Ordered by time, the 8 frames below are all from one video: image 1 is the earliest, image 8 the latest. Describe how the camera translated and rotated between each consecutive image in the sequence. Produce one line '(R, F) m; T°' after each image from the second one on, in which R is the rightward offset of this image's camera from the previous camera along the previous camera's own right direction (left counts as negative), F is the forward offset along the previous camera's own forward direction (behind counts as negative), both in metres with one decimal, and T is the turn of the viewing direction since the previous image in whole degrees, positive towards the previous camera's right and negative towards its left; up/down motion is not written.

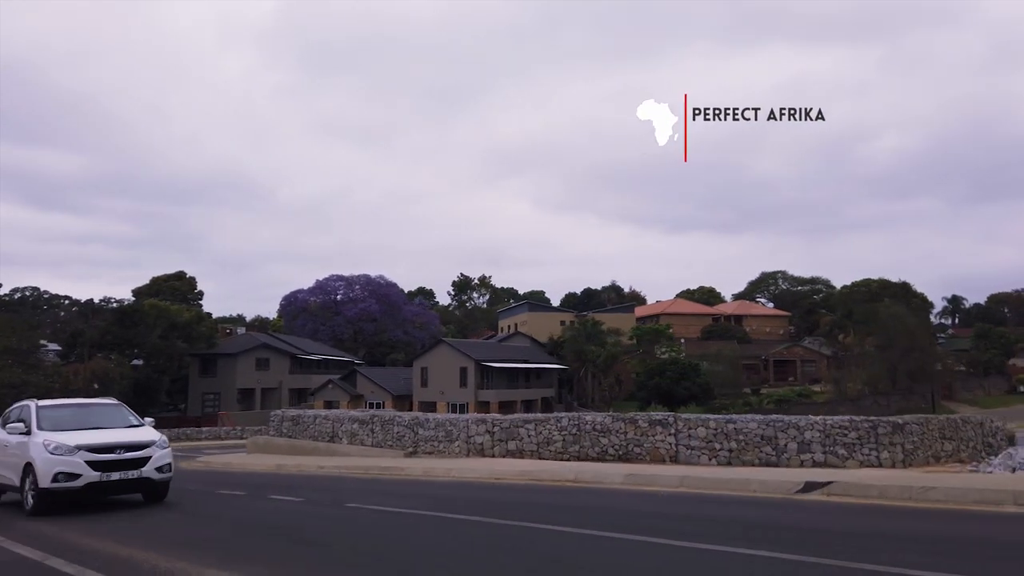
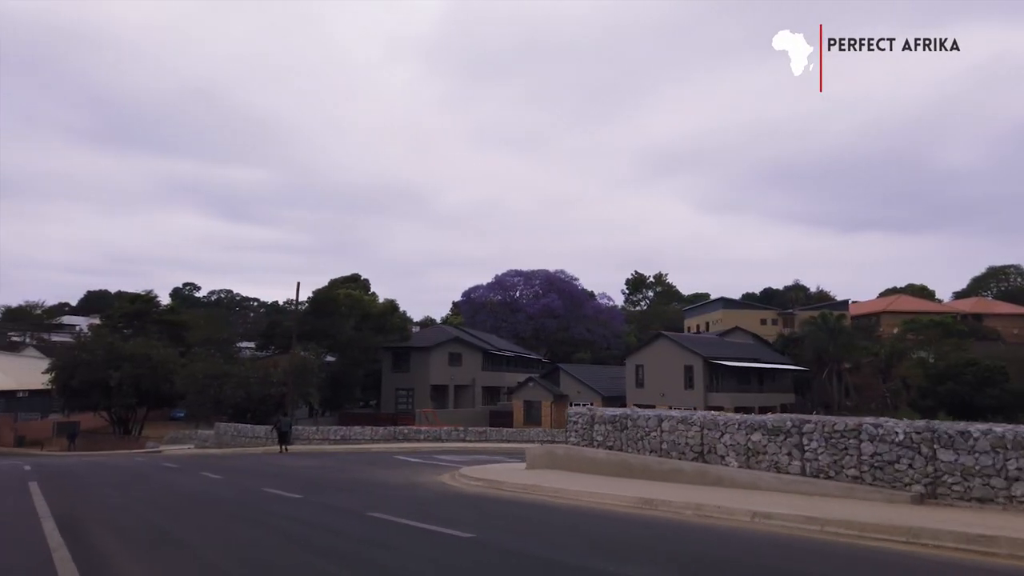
(-5.6, +7.7) m; -12°
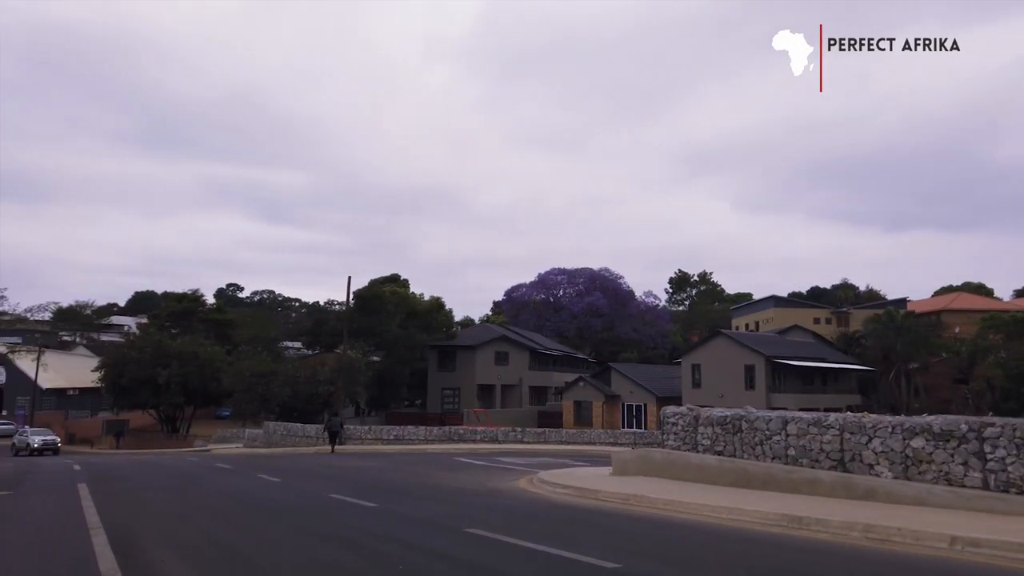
(-1.0, +1.6) m; -3°
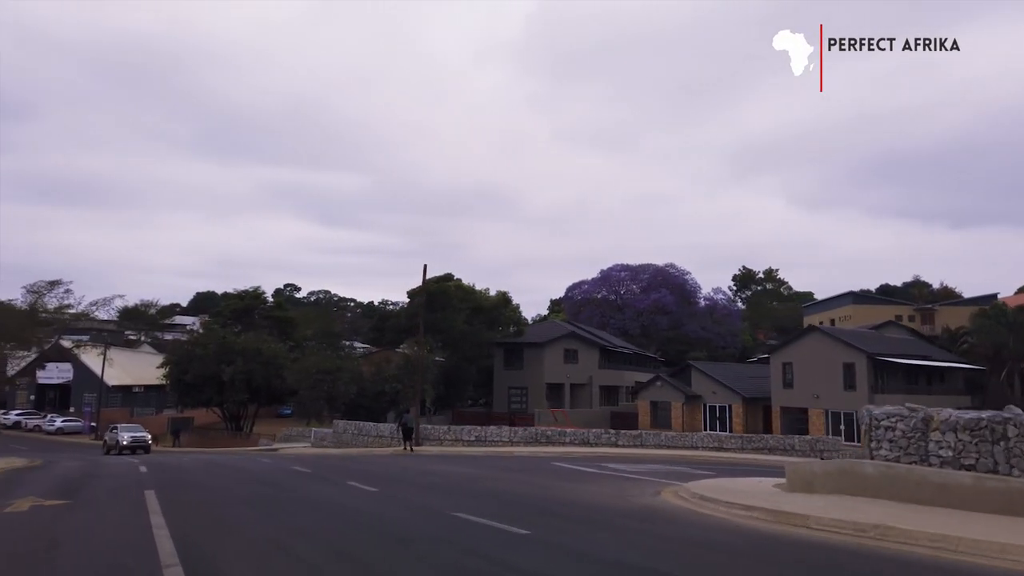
(-1.7, +2.8) m; -4°
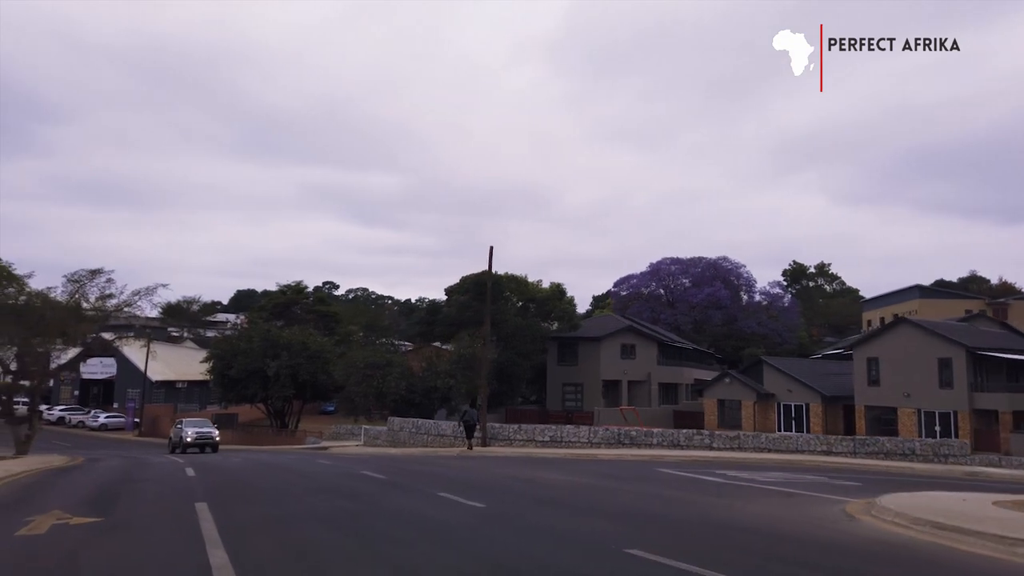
(-1.6, +3.0) m; -3°
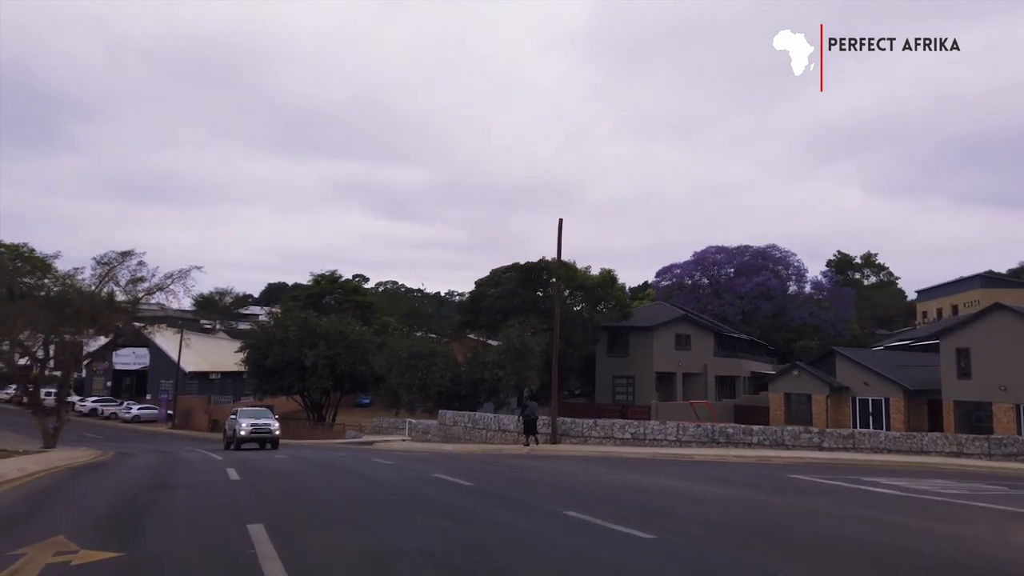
(-1.6, +3.2) m; -2°
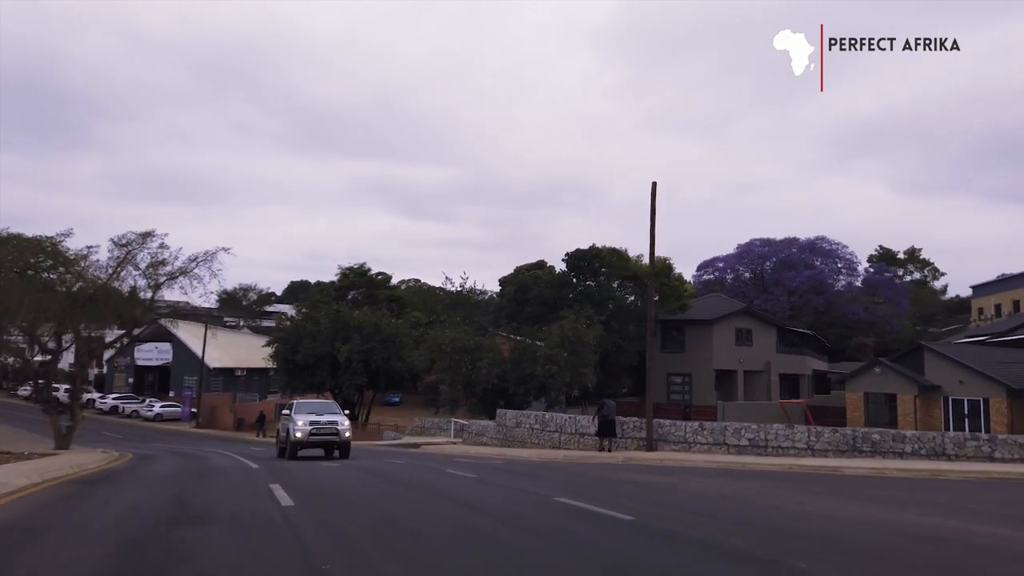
(-1.9, +4.1) m; -1°
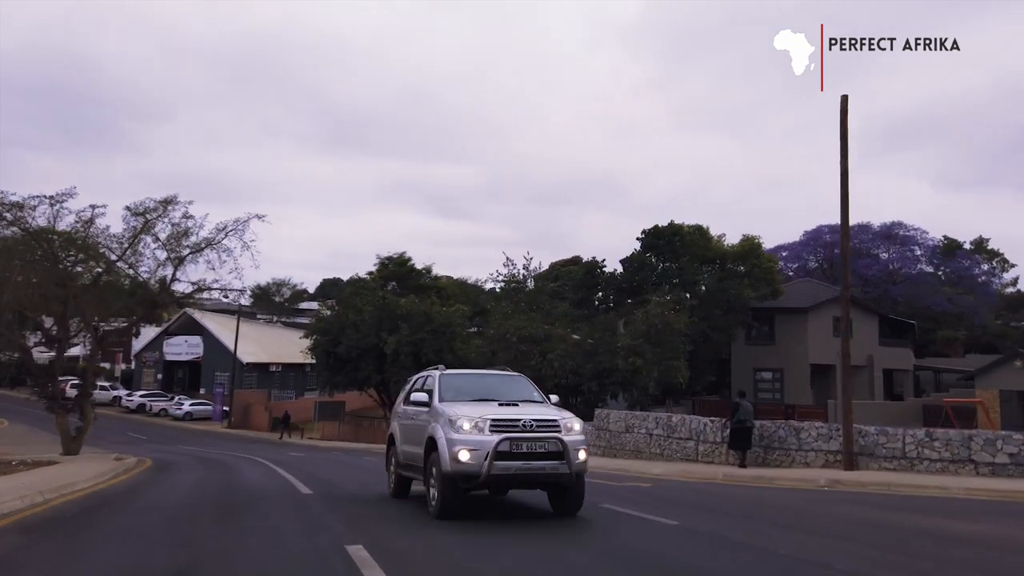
(-2.3, +5.8) m; -2°
